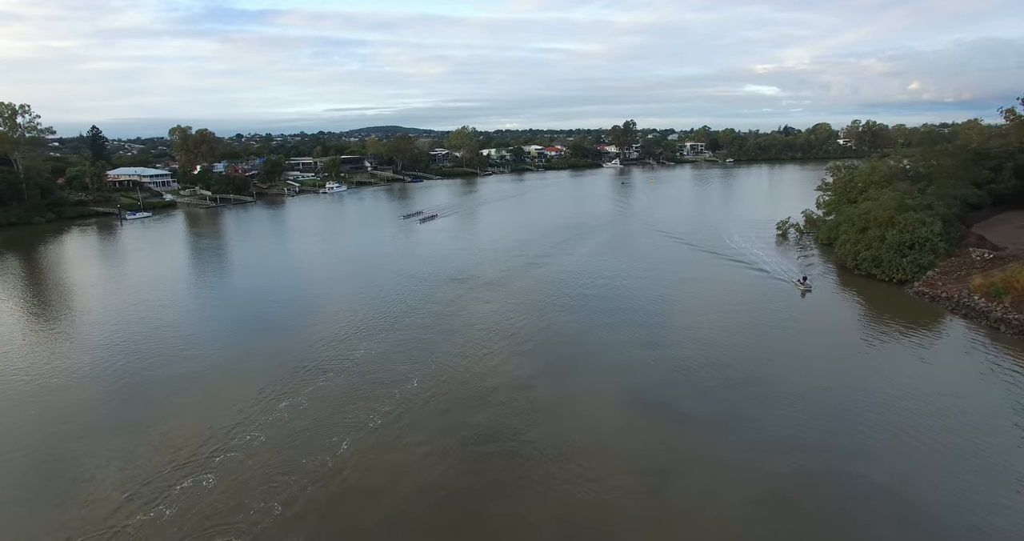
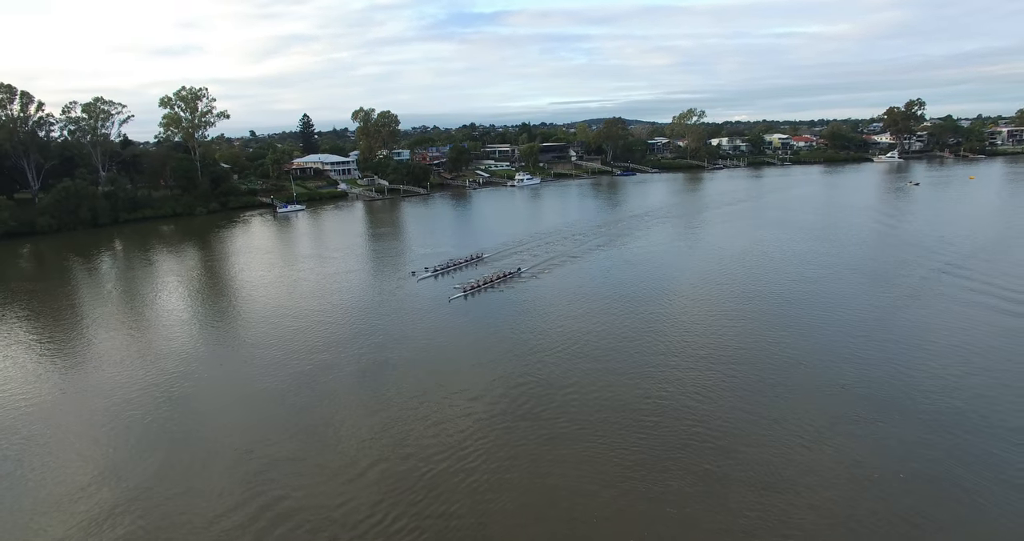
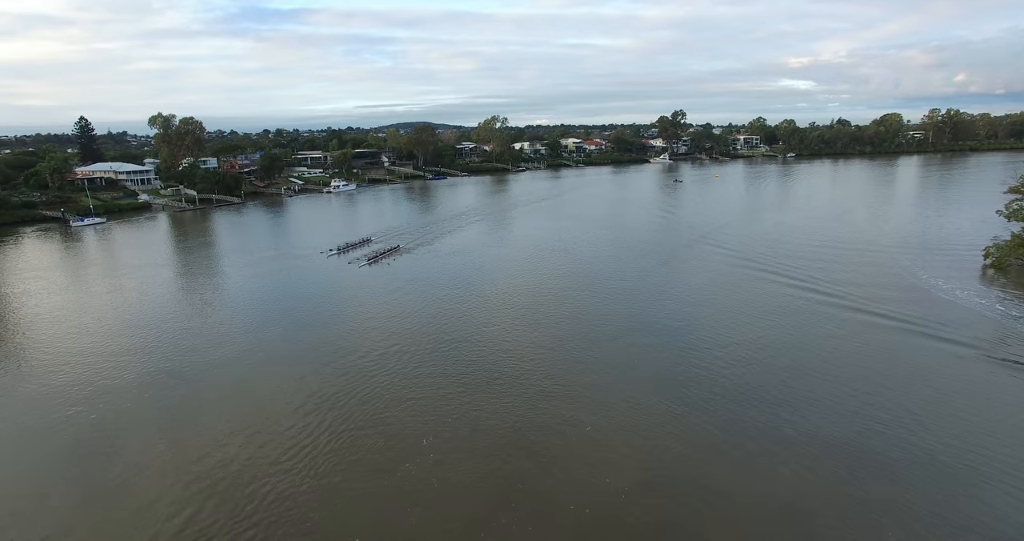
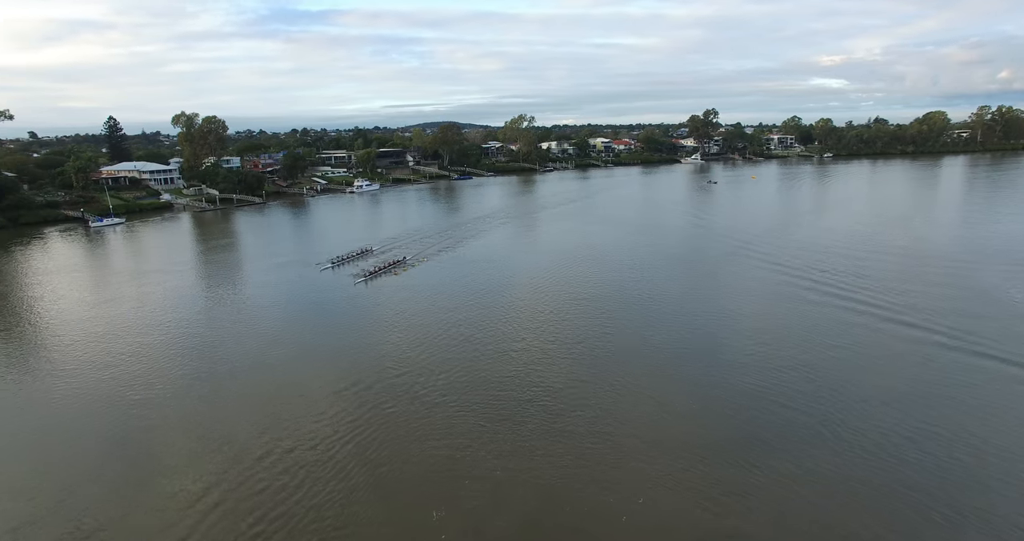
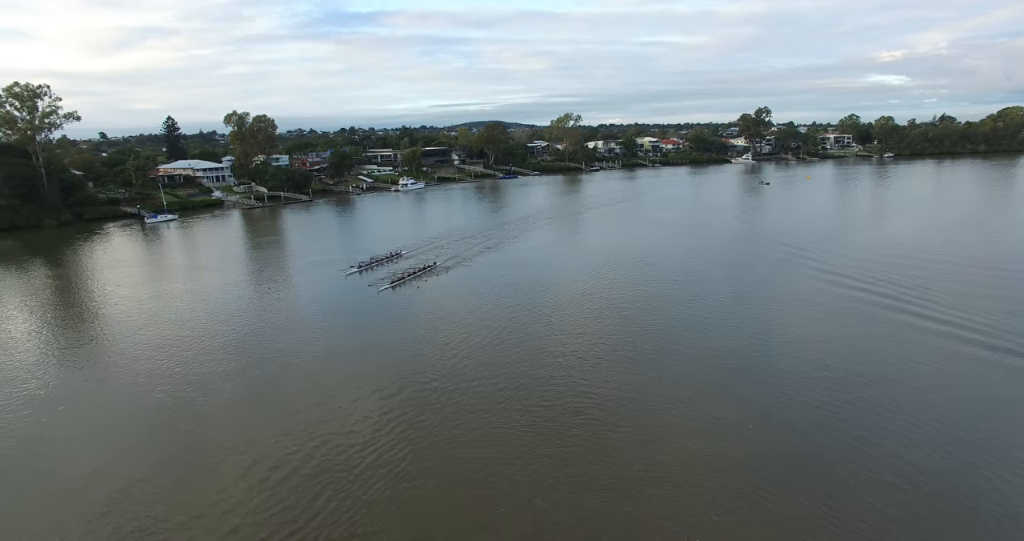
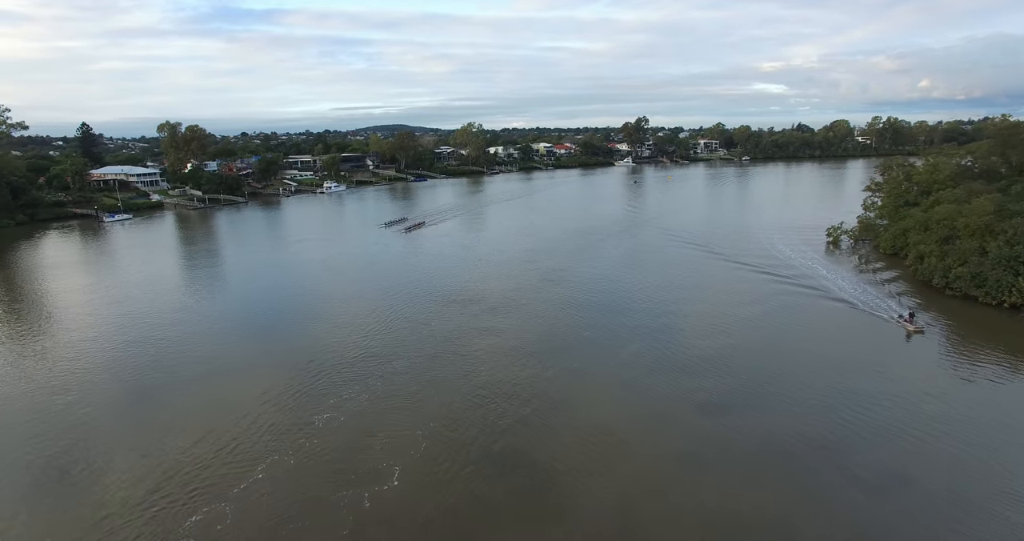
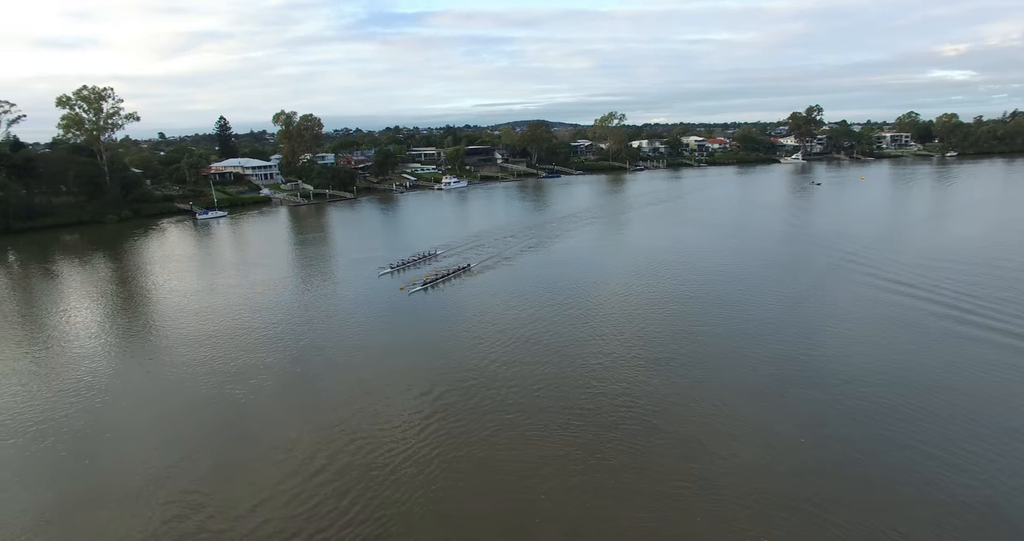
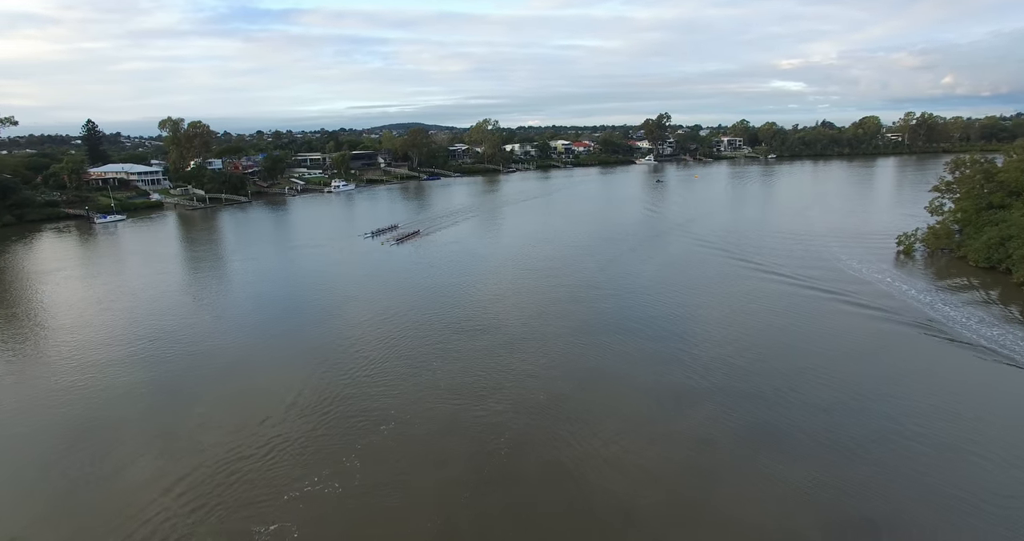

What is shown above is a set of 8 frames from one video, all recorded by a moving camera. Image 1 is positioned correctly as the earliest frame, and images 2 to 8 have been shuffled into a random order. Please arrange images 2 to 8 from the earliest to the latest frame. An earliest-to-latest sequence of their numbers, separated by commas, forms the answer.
6, 8, 3, 4, 5, 7, 2
